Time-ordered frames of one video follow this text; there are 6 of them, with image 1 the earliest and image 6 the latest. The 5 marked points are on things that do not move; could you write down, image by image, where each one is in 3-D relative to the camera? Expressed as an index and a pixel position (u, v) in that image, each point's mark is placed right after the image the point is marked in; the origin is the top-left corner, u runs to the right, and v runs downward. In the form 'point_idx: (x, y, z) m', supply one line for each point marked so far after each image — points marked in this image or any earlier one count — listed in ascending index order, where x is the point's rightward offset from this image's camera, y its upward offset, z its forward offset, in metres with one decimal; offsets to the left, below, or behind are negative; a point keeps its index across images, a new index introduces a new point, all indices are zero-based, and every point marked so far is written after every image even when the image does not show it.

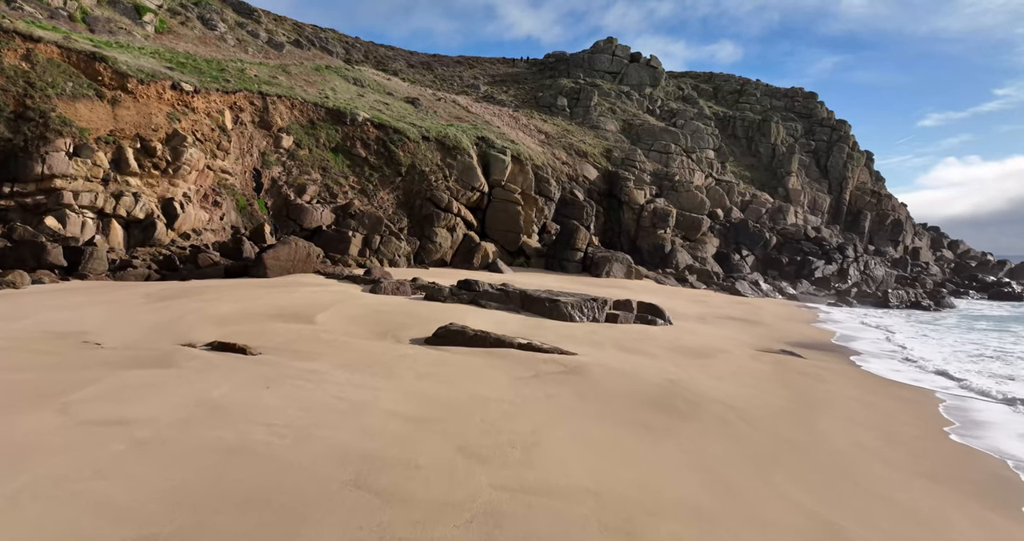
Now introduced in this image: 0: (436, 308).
0: (-1.1, -0.6, +10.9) m
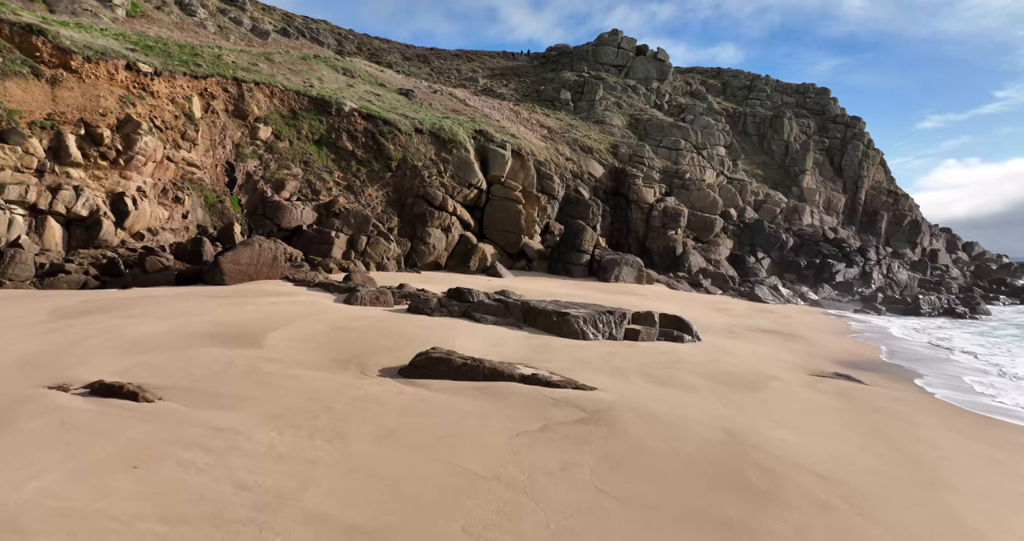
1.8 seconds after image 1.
0: (-1.1, -0.7, +9.0) m
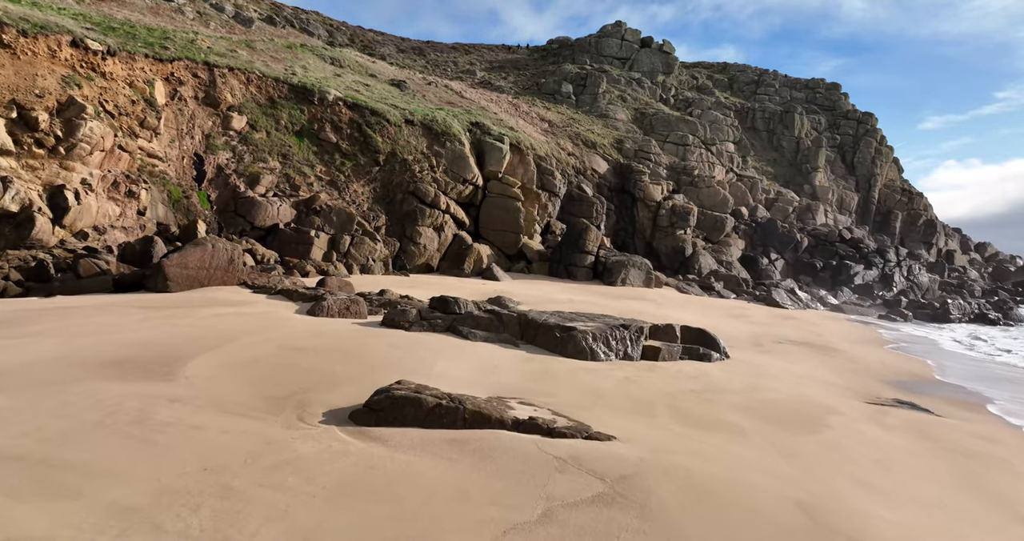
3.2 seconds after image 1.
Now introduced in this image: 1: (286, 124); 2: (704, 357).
0: (-1.2, -0.7, +7.4) m
1: (-5.8, +3.8, +18.2) m
2: (+2.3, -1.1, +8.5) m
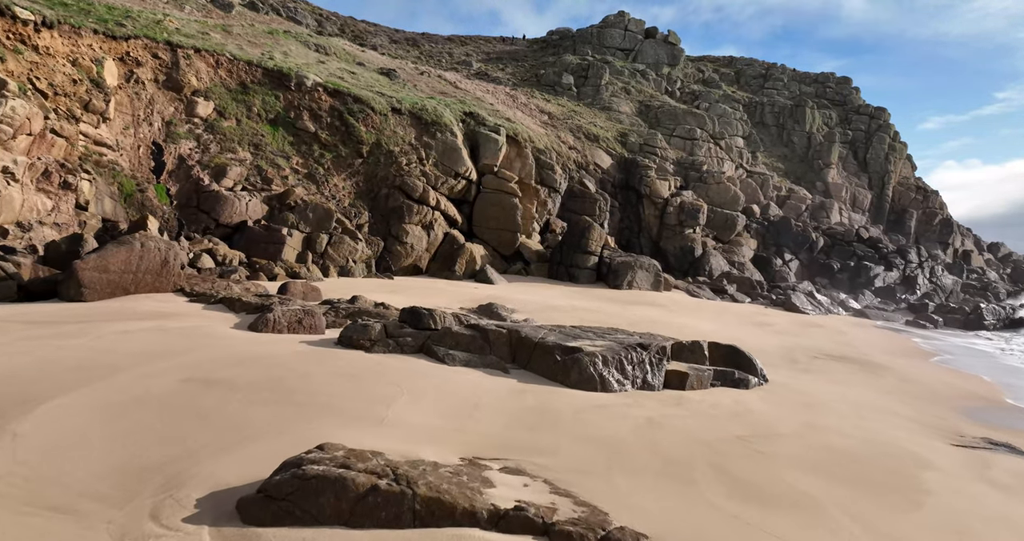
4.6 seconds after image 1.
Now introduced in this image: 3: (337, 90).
0: (-1.3, -0.8, +5.7) m
1: (-5.9, +3.7, +16.5) m
2: (+2.2, -1.1, +6.9) m
3: (-4.5, +4.6, +18.1) m
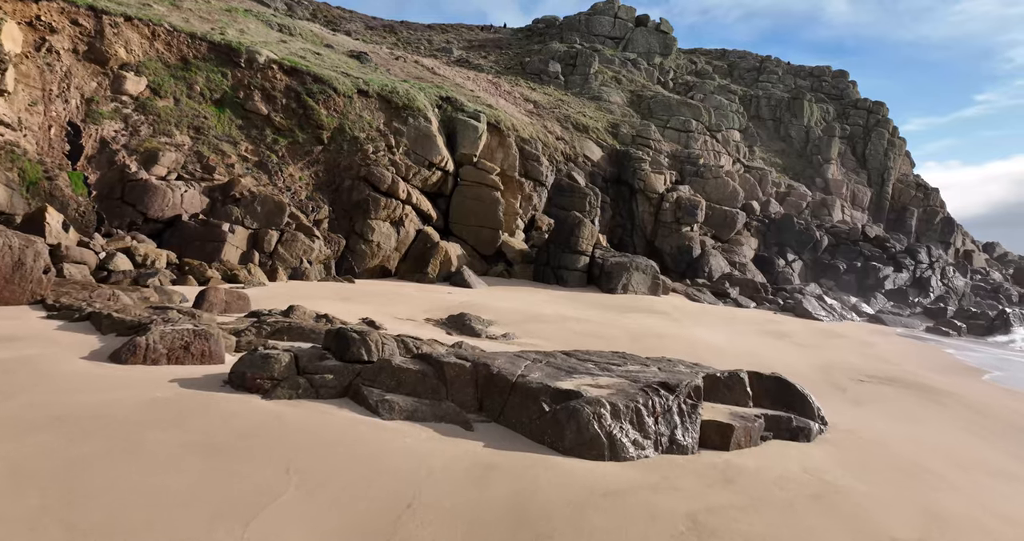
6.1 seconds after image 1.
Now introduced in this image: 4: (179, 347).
0: (-1.5, -0.8, +3.7) m
1: (-6.3, +3.7, +14.4) m
2: (+2.0, -1.1, +4.9) m
3: (-4.9, +4.6, +16.0) m
4: (-2.5, -0.6, +5.2) m
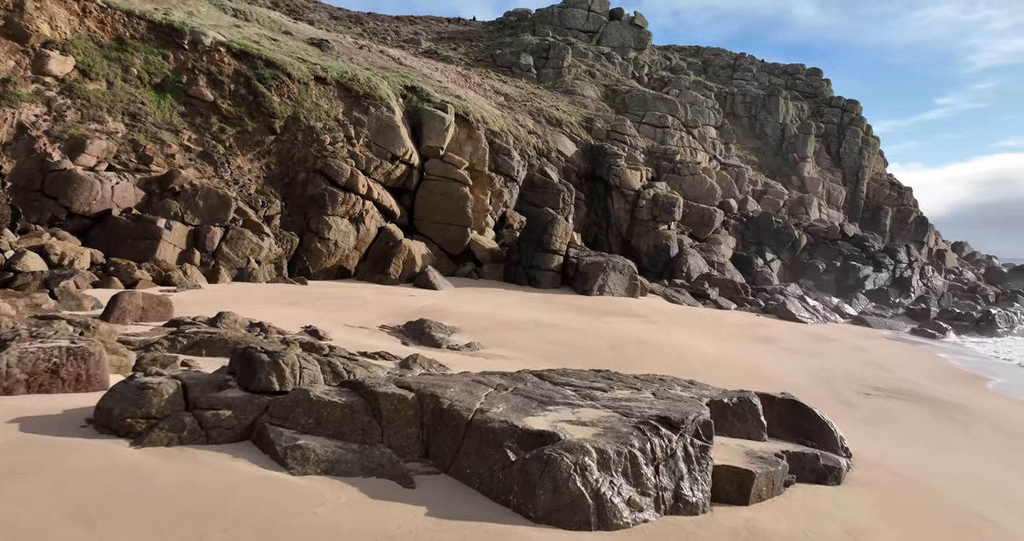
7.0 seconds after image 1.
0: (-1.7, -0.8, +2.6) m
1: (-6.9, +3.7, +13.1) m
2: (+1.8, -1.2, +4.0) m
3: (-5.6, +4.6, +14.7) m
4: (-2.7, -0.6, +4.1) m
